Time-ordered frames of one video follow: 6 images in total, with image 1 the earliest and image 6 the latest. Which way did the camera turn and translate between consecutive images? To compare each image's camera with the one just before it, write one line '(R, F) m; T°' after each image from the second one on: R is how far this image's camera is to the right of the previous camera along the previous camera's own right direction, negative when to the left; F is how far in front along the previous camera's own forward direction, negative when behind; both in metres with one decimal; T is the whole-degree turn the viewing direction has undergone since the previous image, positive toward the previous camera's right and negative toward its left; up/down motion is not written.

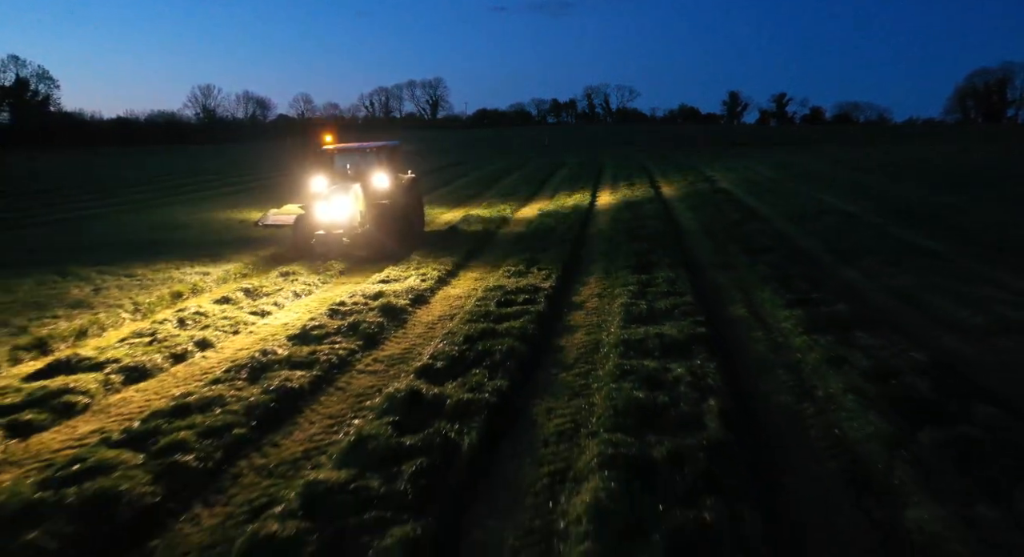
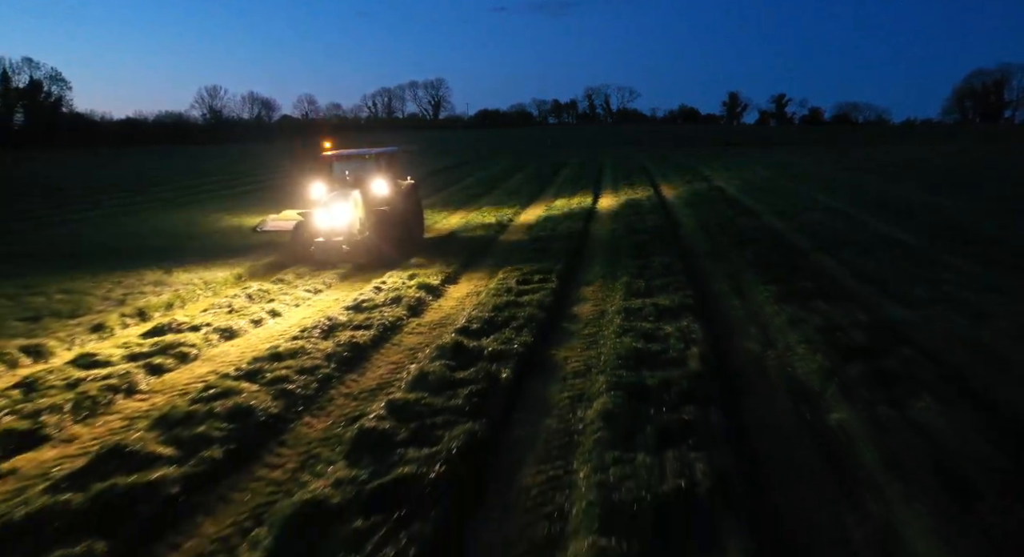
(-0.3, -1.3) m; 0°
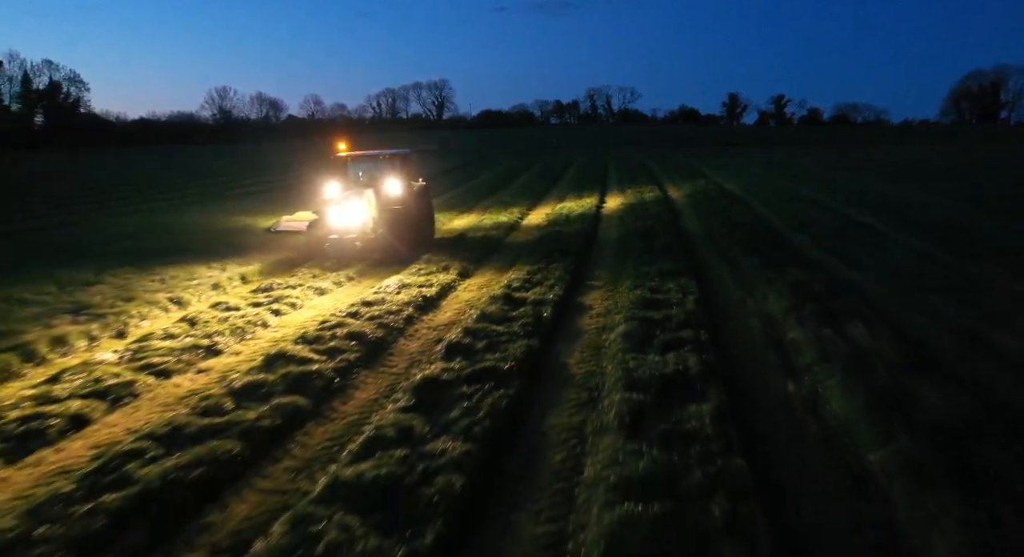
(-0.5, -1.9) m; 0°
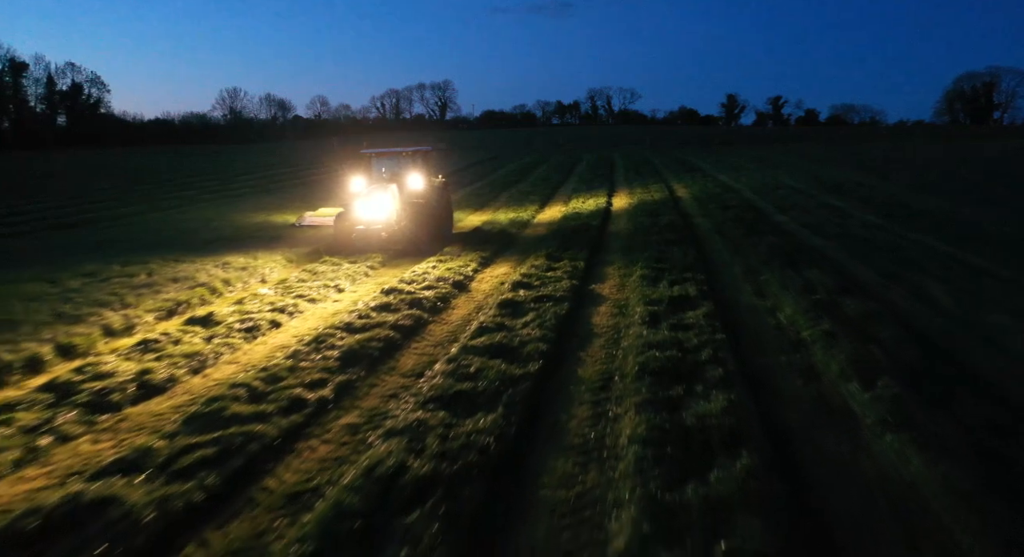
(-0.8, -2.4) m; 0°
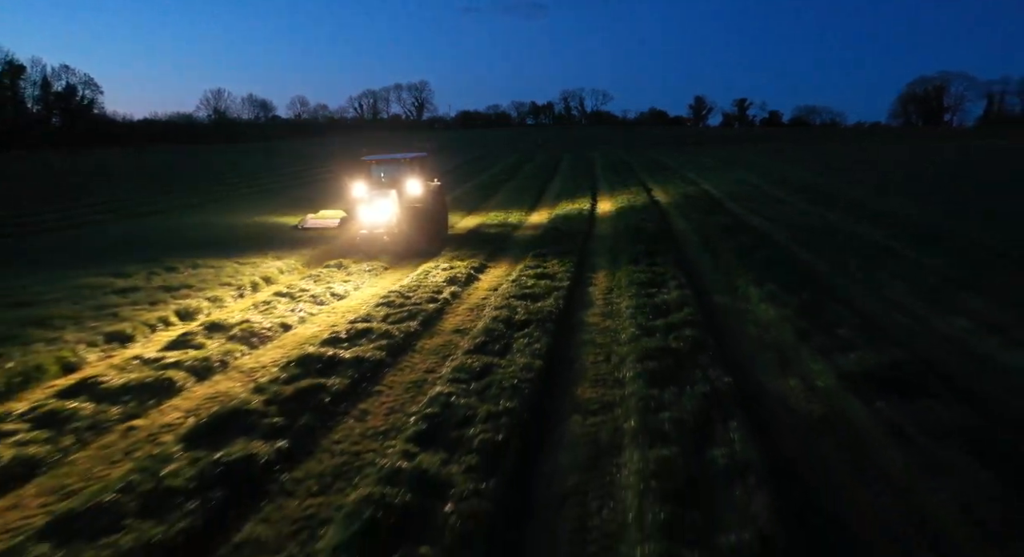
(-1.1, -3.7) m; +3°
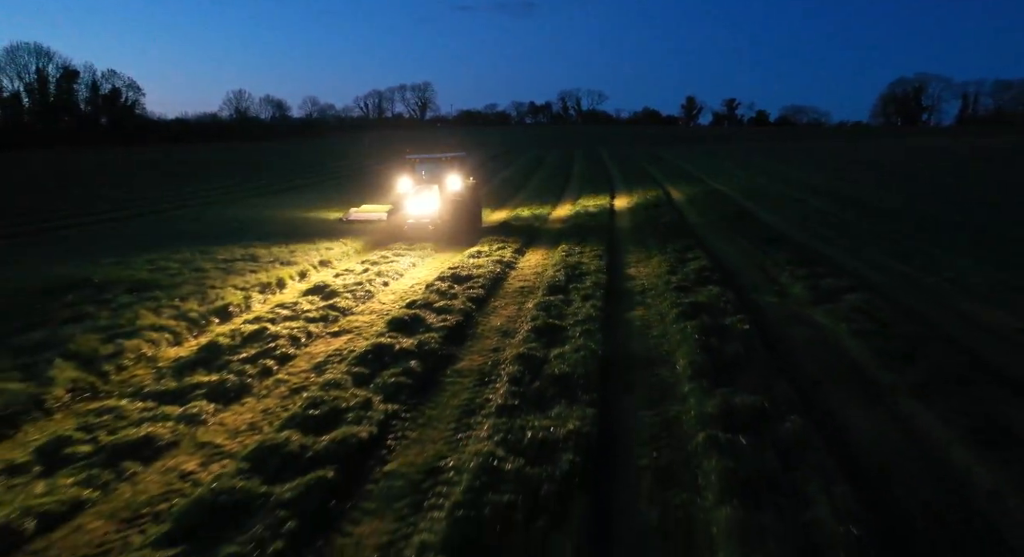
(-1.9, -6.4) m; +1°
